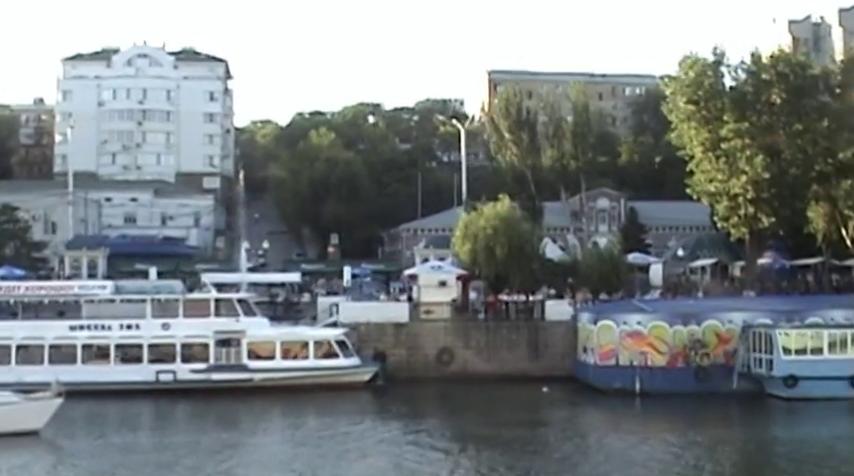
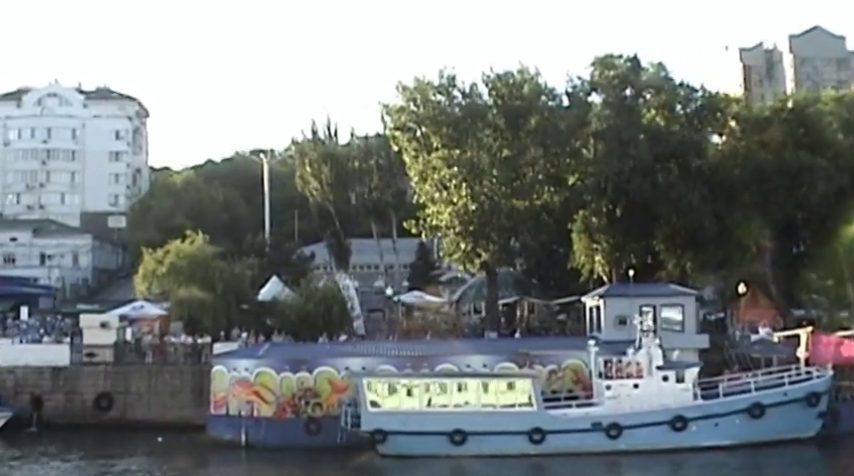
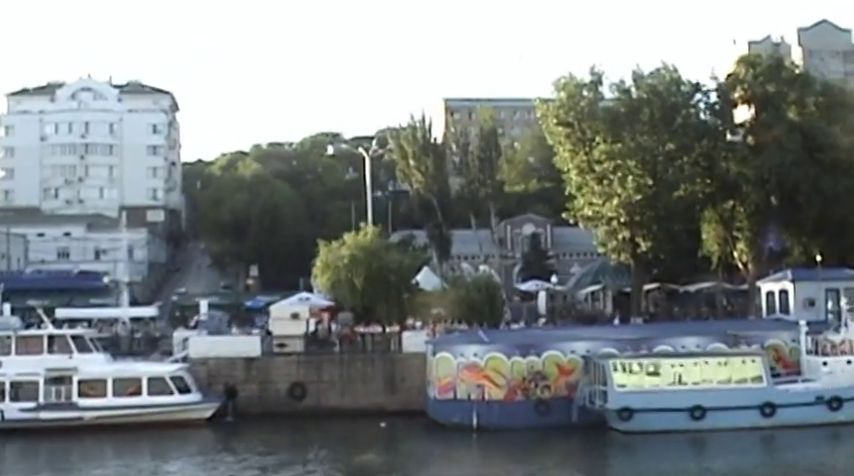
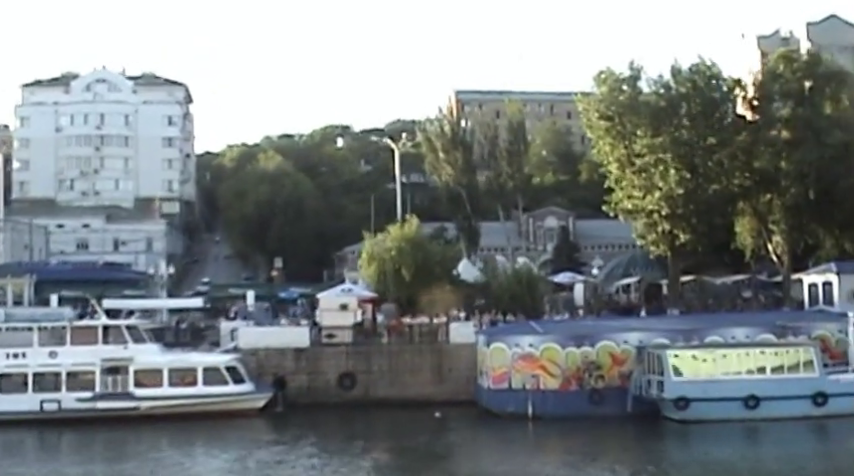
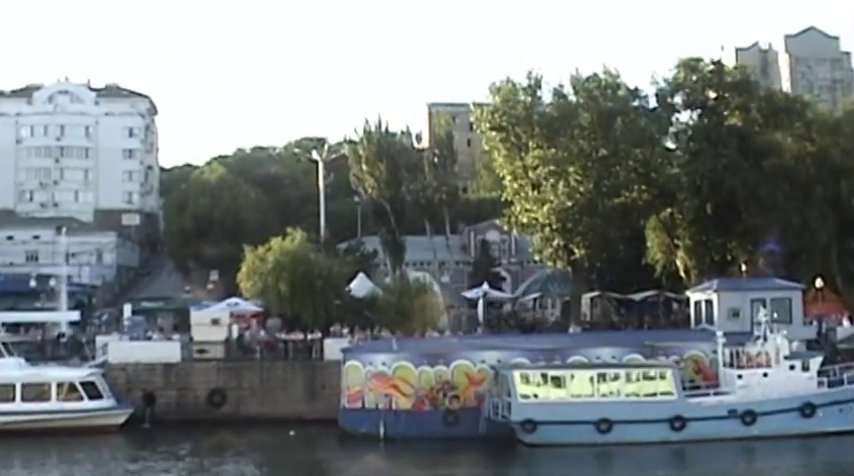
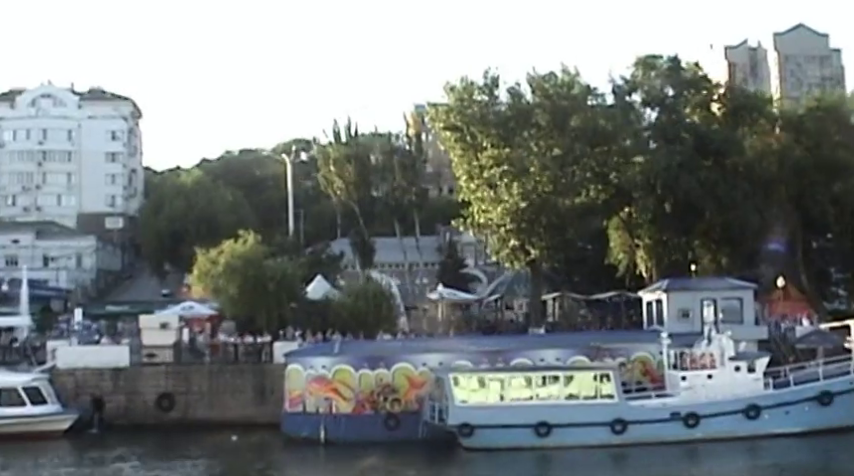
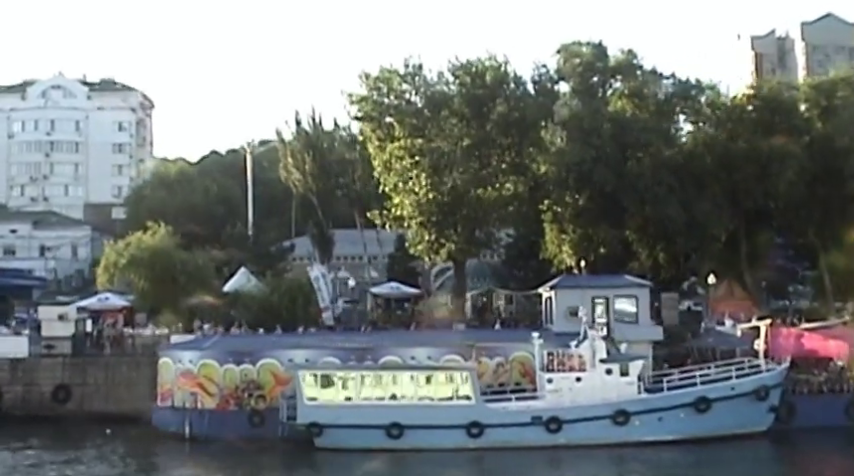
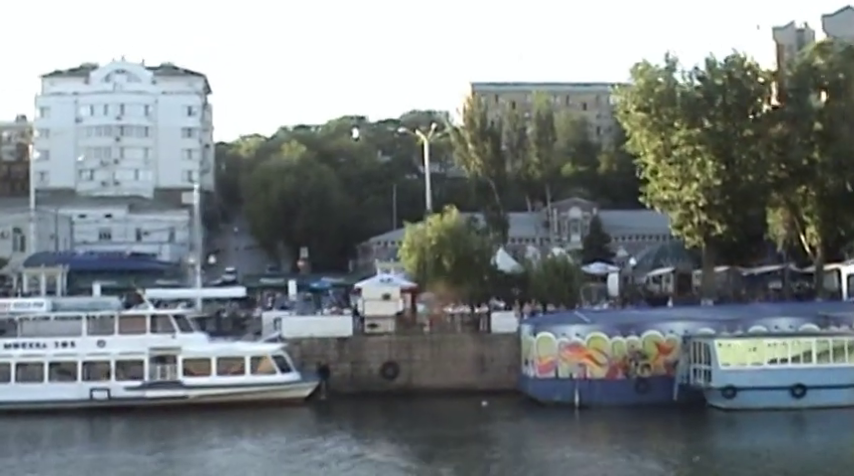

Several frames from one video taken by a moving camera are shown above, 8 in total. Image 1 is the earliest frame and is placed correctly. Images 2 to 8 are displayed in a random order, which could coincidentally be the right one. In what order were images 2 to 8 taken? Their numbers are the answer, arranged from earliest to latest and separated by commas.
8, 4, 3, 5, 6, 2, 7
